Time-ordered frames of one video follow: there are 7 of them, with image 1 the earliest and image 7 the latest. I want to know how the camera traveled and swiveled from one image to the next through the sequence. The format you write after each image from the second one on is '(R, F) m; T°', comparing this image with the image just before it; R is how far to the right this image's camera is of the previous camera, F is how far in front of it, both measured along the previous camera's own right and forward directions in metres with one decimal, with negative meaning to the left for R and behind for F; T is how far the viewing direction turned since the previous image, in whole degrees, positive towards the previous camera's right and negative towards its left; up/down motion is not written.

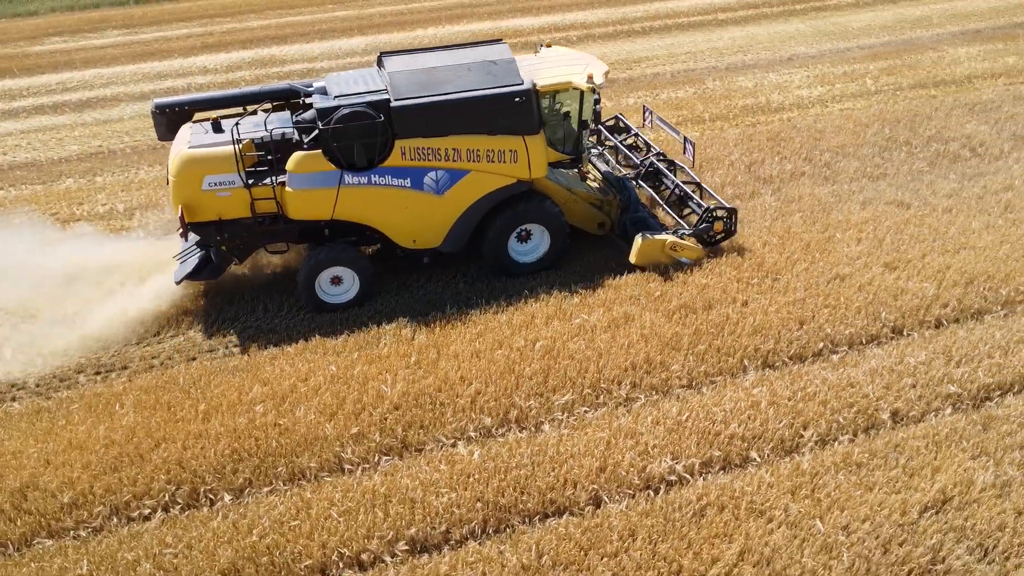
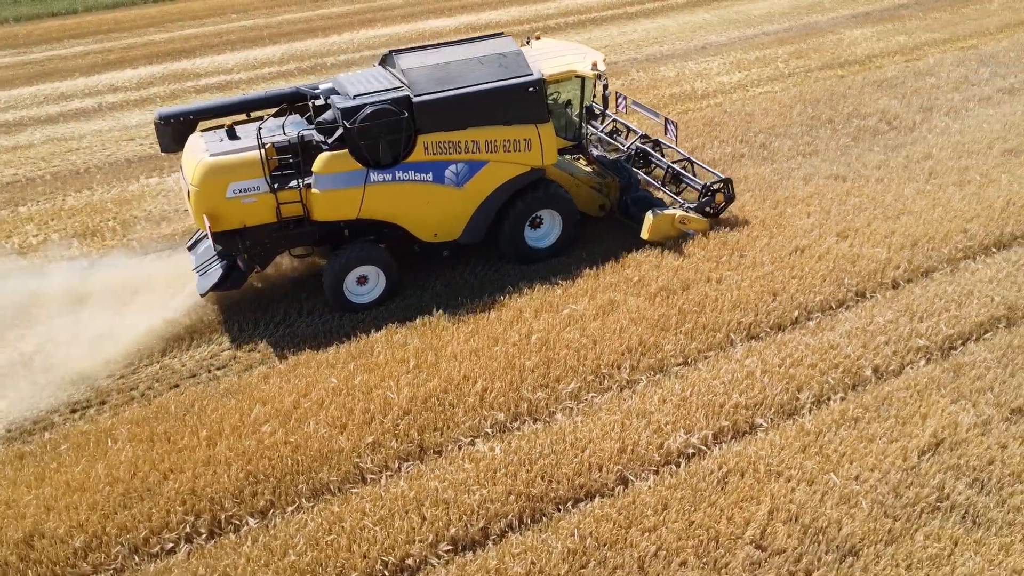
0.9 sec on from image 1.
(-0.7, 0.0) m; +7°
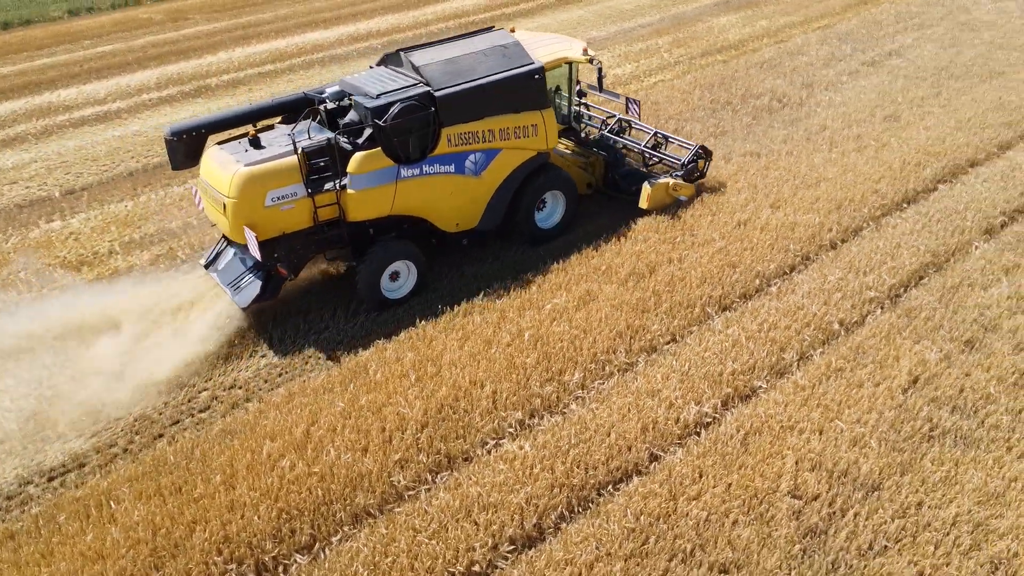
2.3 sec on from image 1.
(-0.9, 0.0) m; +10°
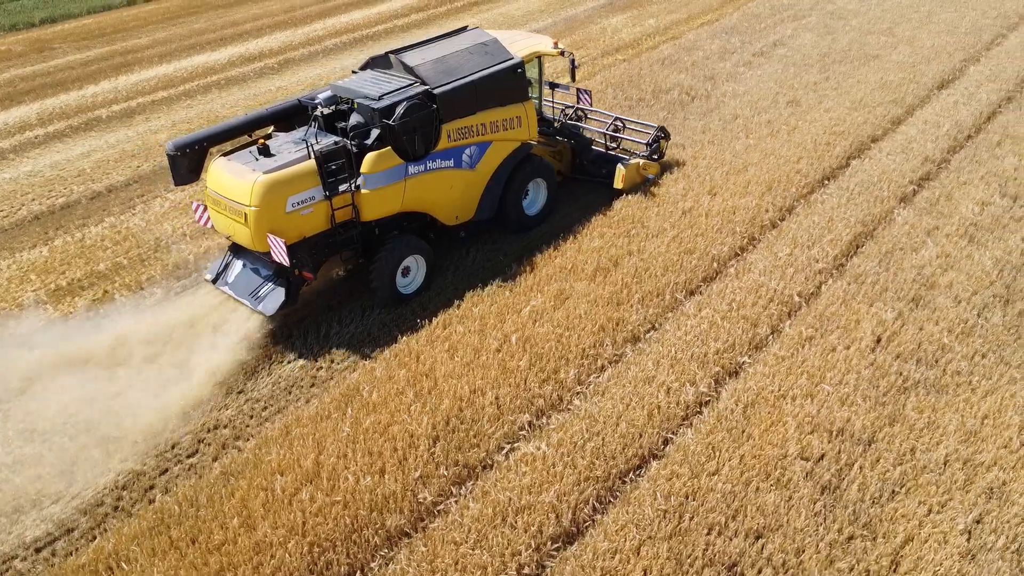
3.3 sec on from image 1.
(-0.8, 0.0) m; +9°
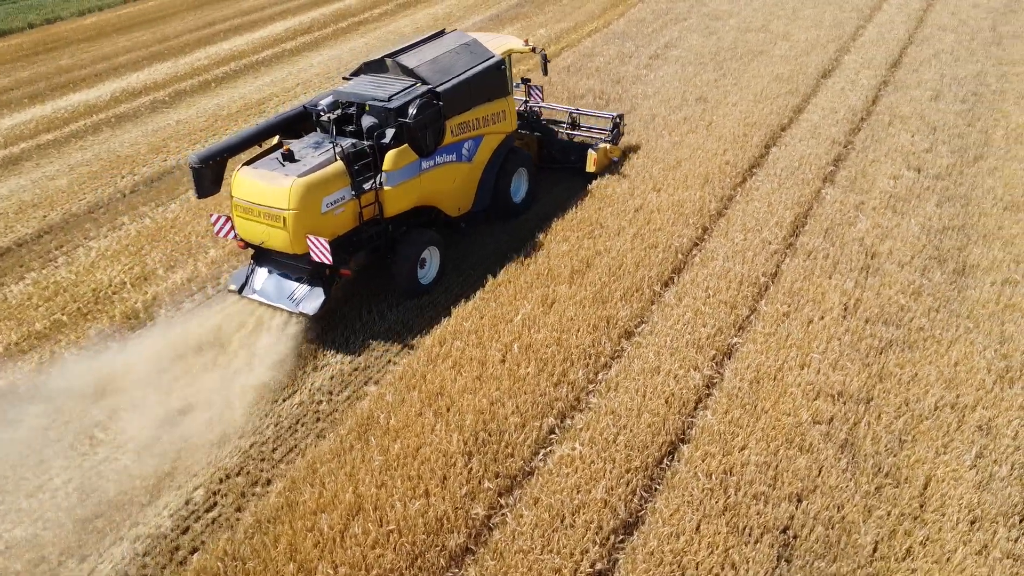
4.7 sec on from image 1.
(-1.0, 0.0) m; +10°
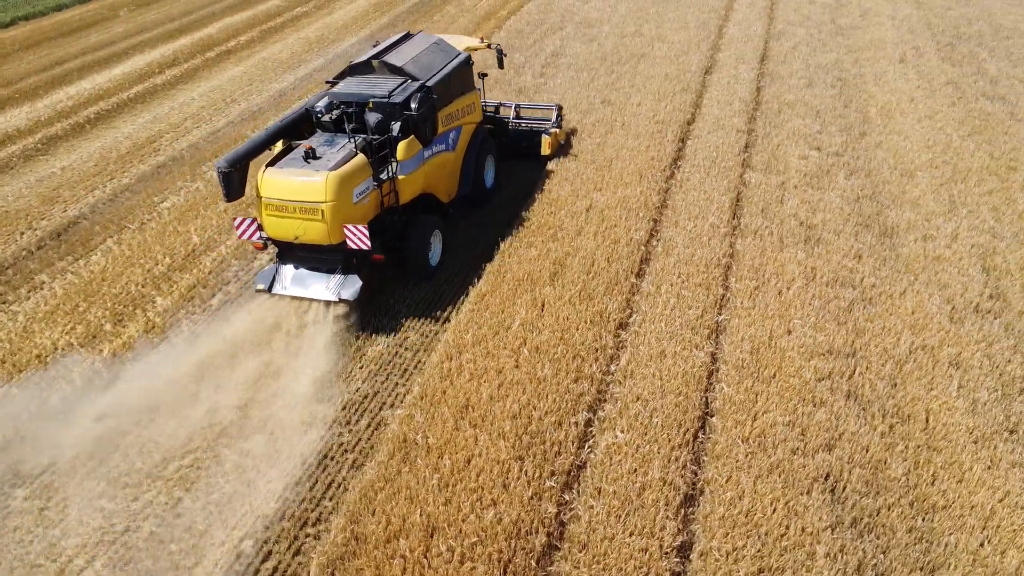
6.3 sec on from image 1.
(-1.2, 0.0) m; +11°
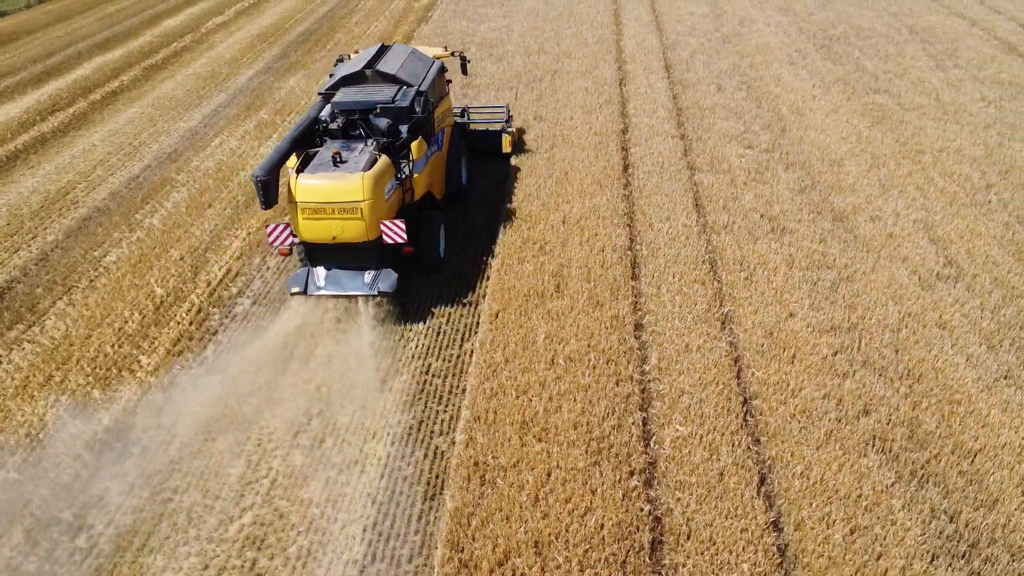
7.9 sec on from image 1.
(-1.4, 0.0) m; +10°
